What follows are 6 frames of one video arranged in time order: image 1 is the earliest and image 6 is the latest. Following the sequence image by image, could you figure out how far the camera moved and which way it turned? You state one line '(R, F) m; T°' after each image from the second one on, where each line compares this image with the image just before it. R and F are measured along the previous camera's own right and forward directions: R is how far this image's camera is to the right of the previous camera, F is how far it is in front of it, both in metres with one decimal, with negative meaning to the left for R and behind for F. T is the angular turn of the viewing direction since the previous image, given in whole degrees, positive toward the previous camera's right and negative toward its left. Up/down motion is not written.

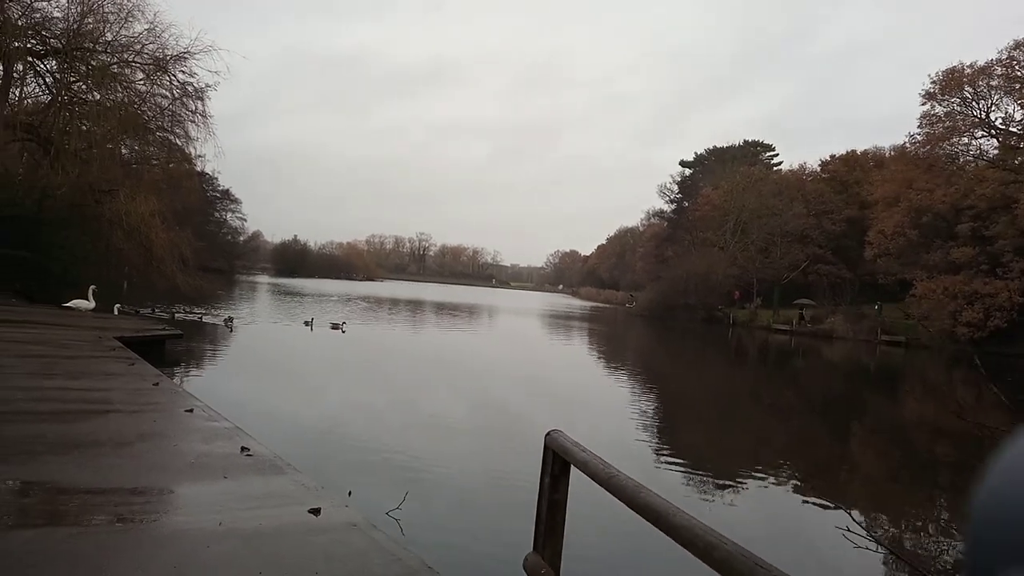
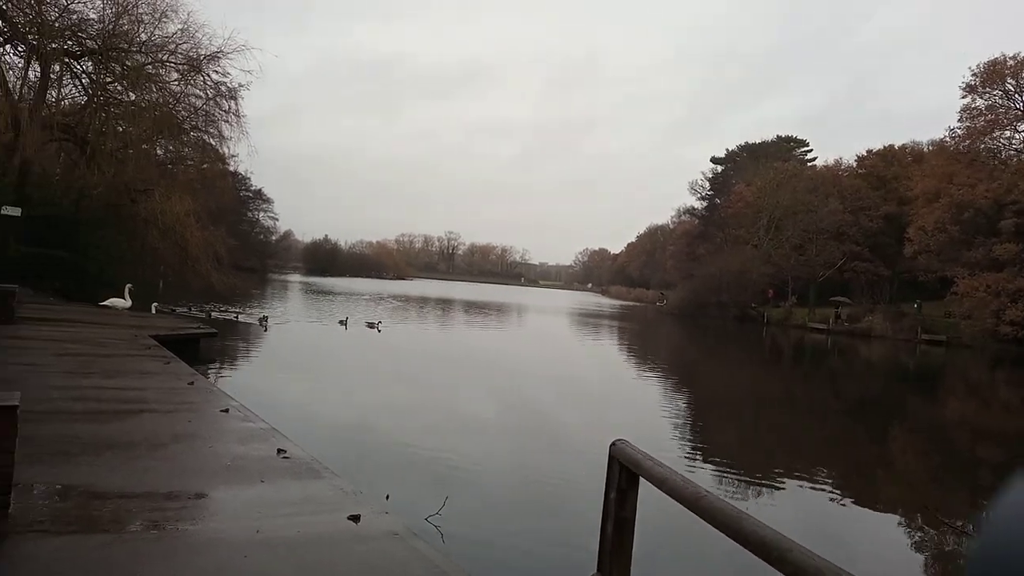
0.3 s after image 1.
(-0.1, +0.1) m; -2°
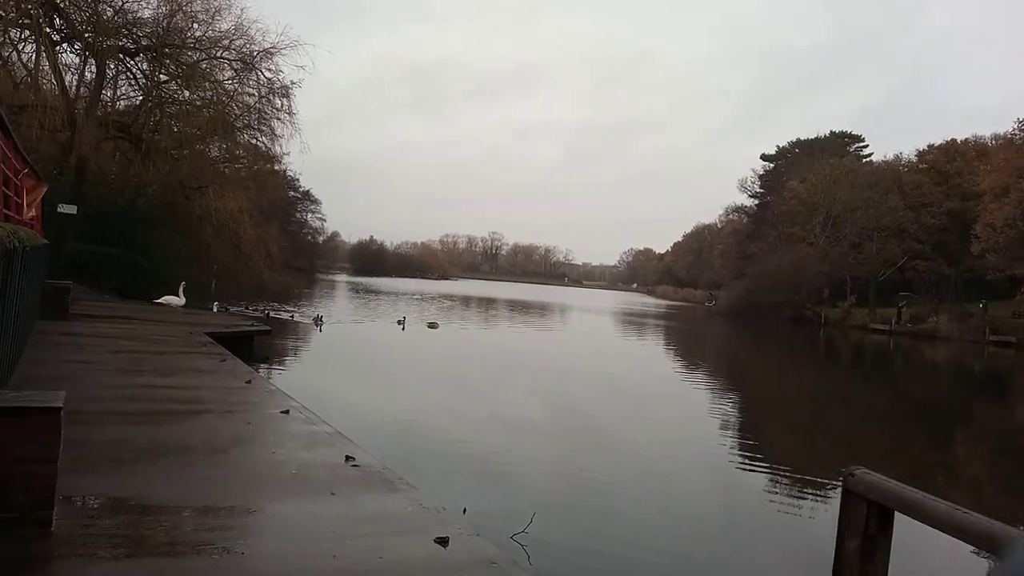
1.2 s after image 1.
(-0.2, +0.4) m; -3°
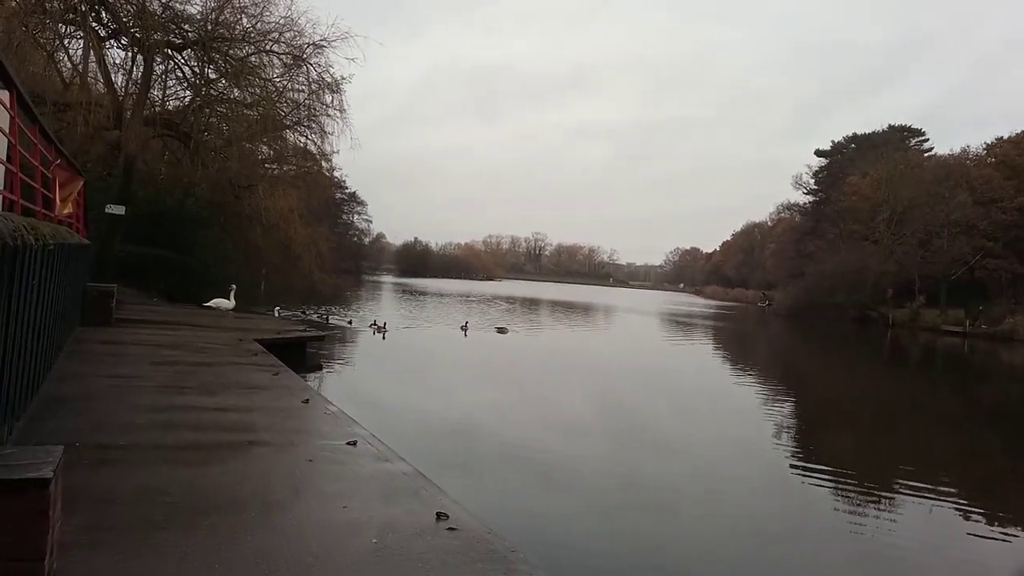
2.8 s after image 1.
(-0.3, +0.7) m; -3°
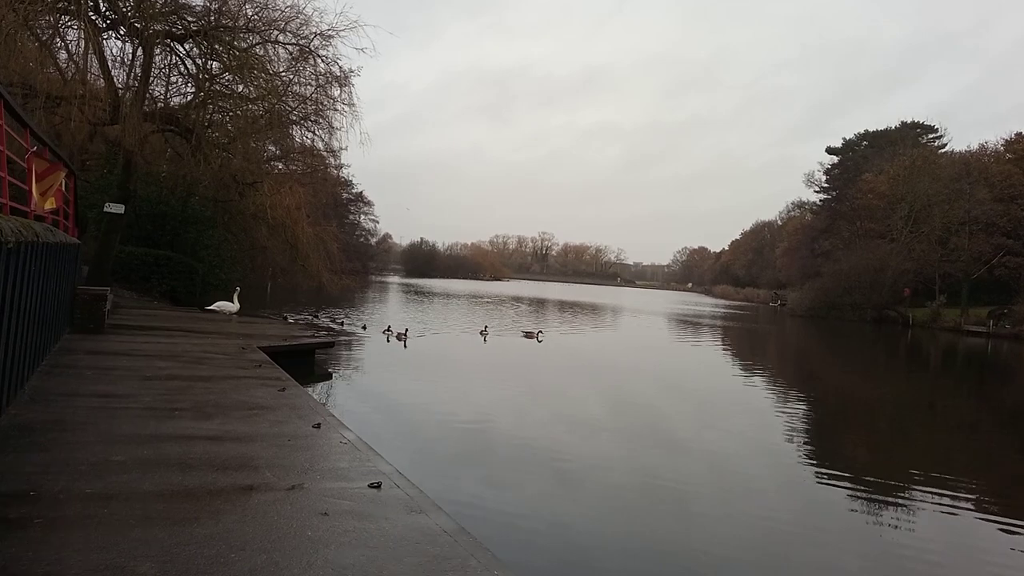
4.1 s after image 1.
(-0.2, +0.6) m; 0°
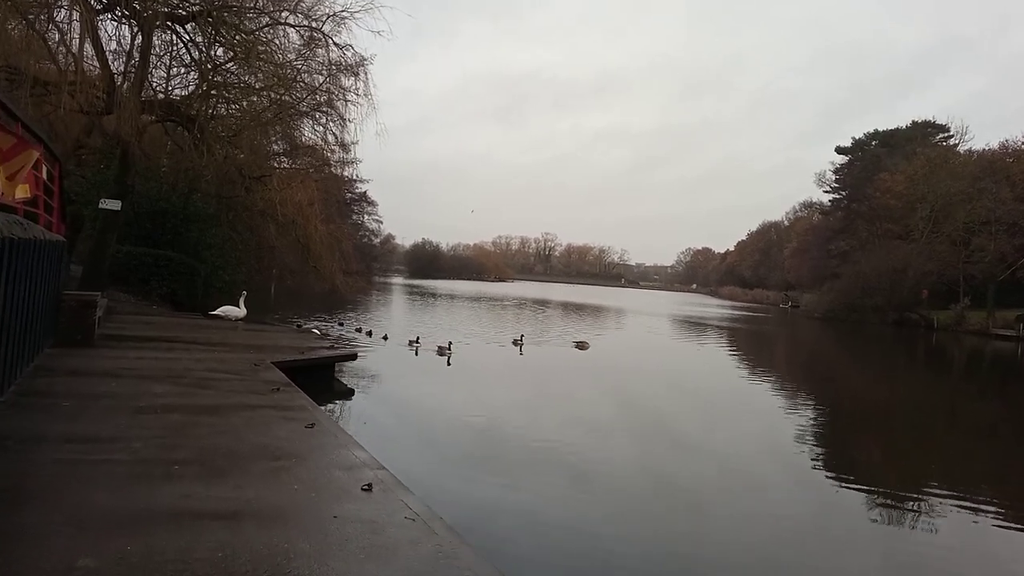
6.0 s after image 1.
(-0.4, +0.9) m; 0°
